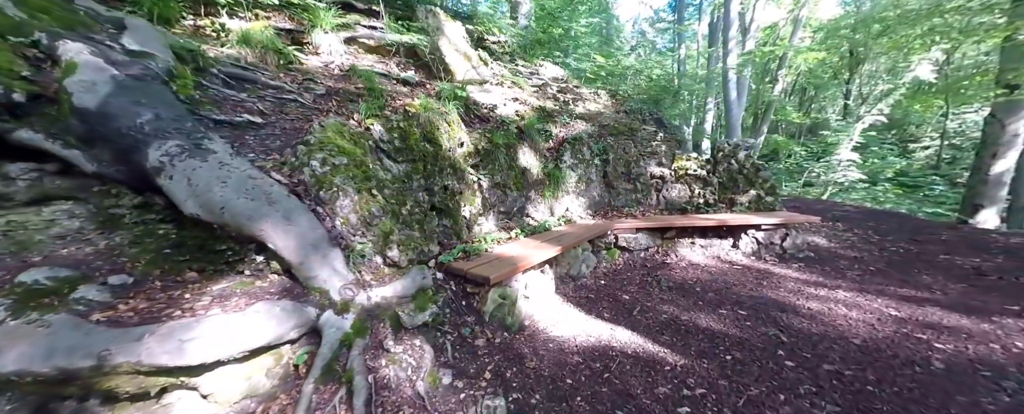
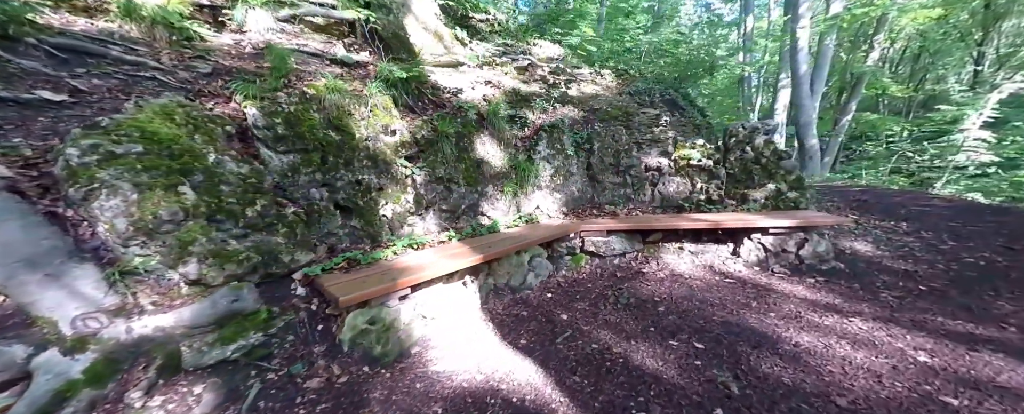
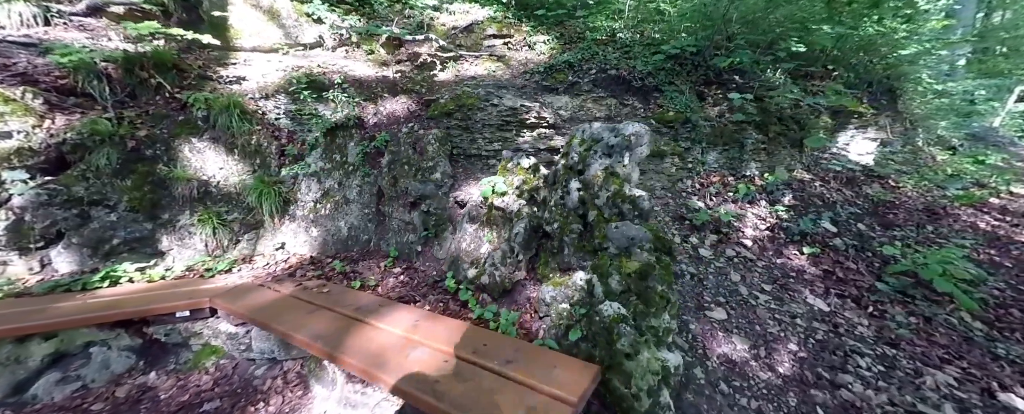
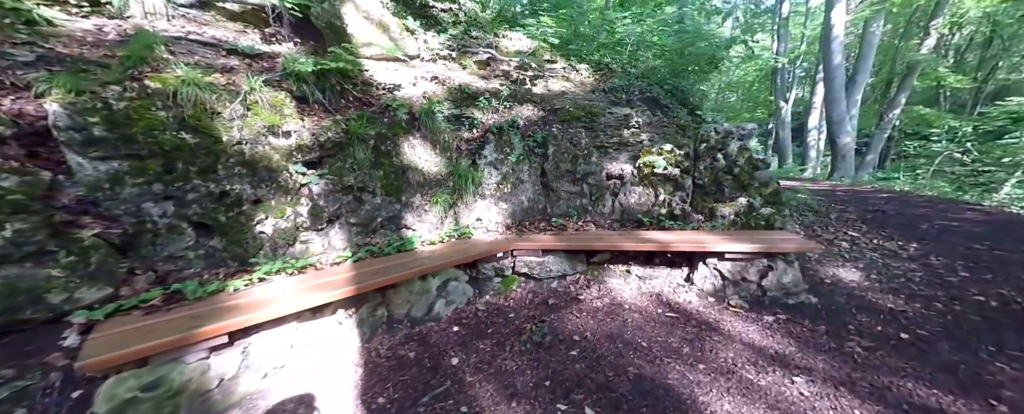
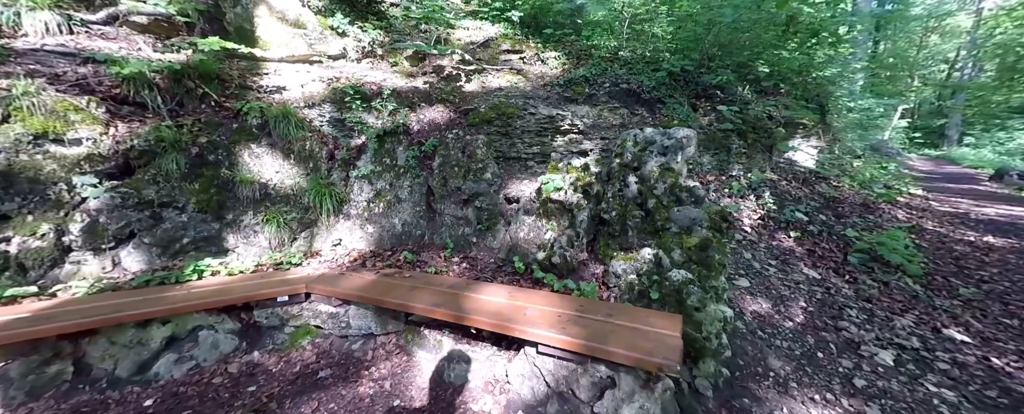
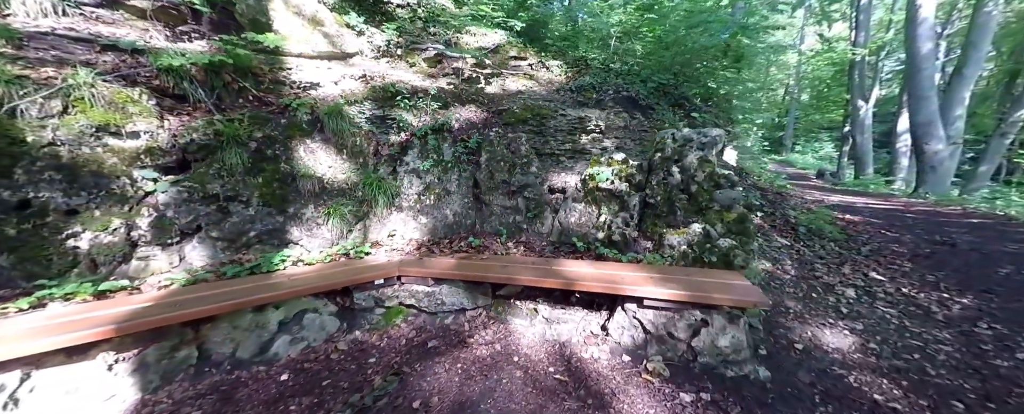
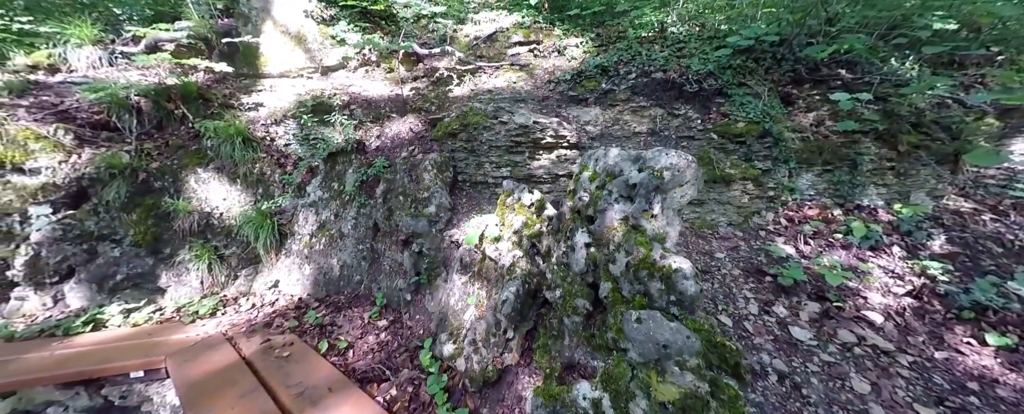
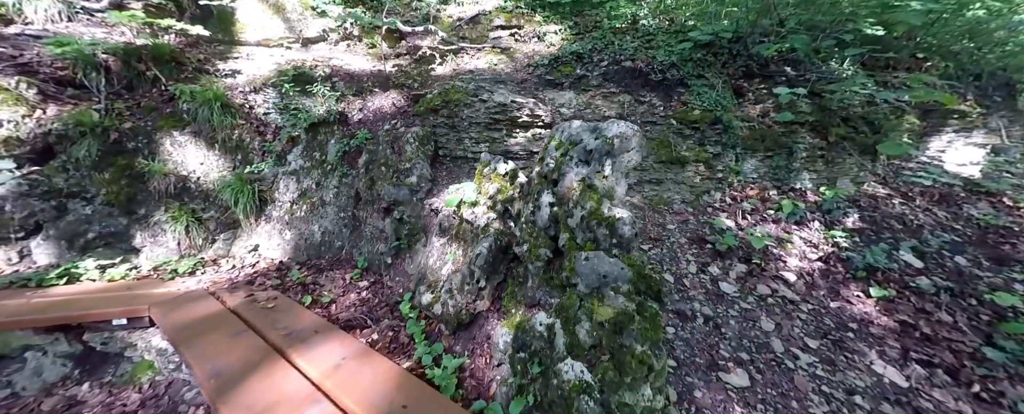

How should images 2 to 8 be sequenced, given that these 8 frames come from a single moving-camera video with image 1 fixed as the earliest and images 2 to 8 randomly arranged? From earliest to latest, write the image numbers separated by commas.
2, 4, 6, 5, 3, 8, 7
